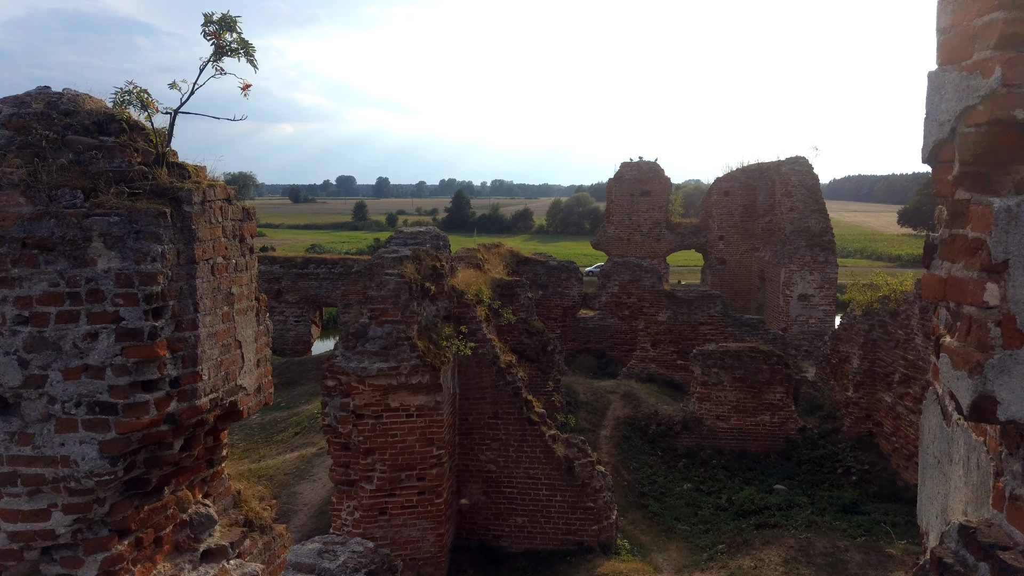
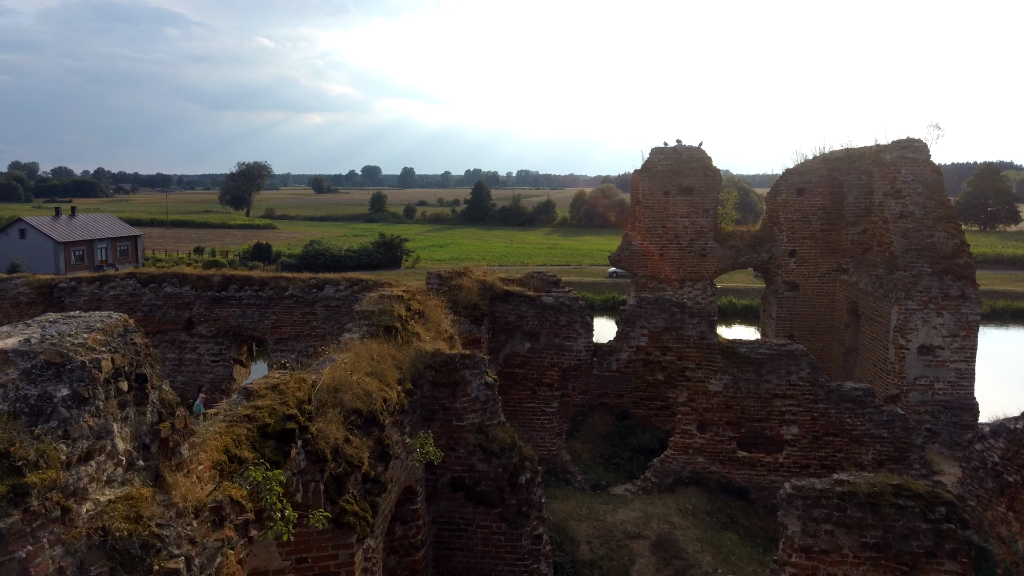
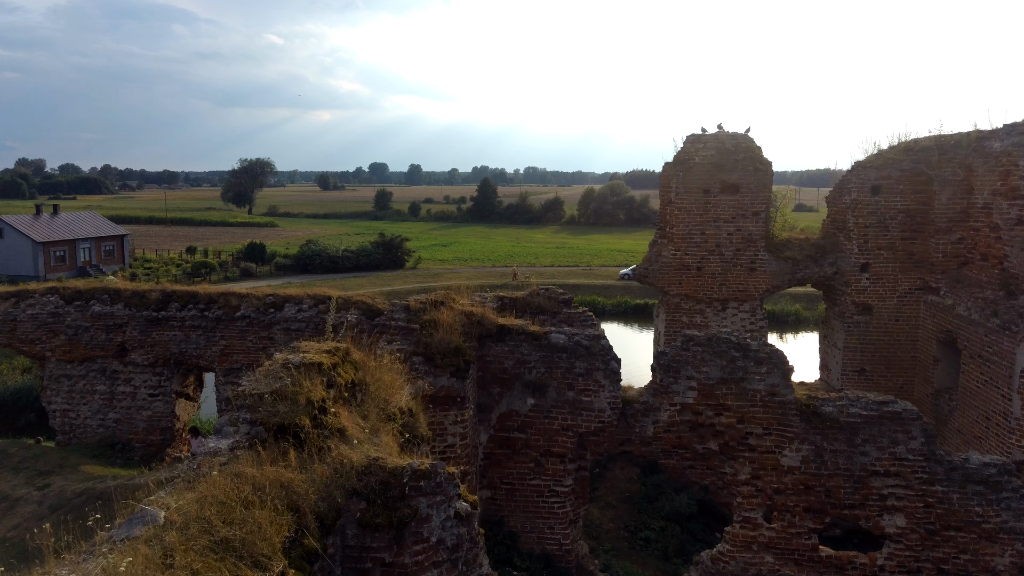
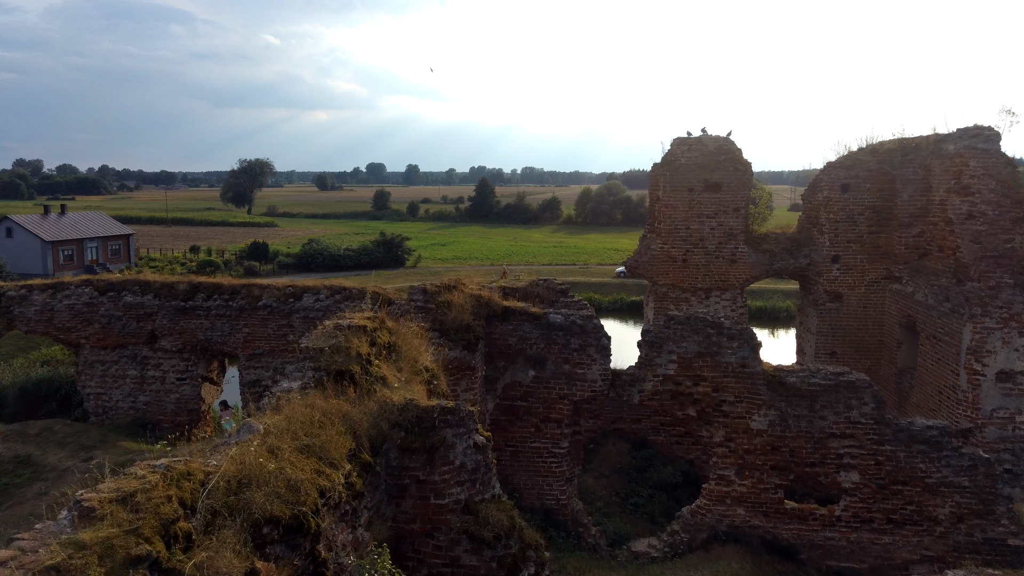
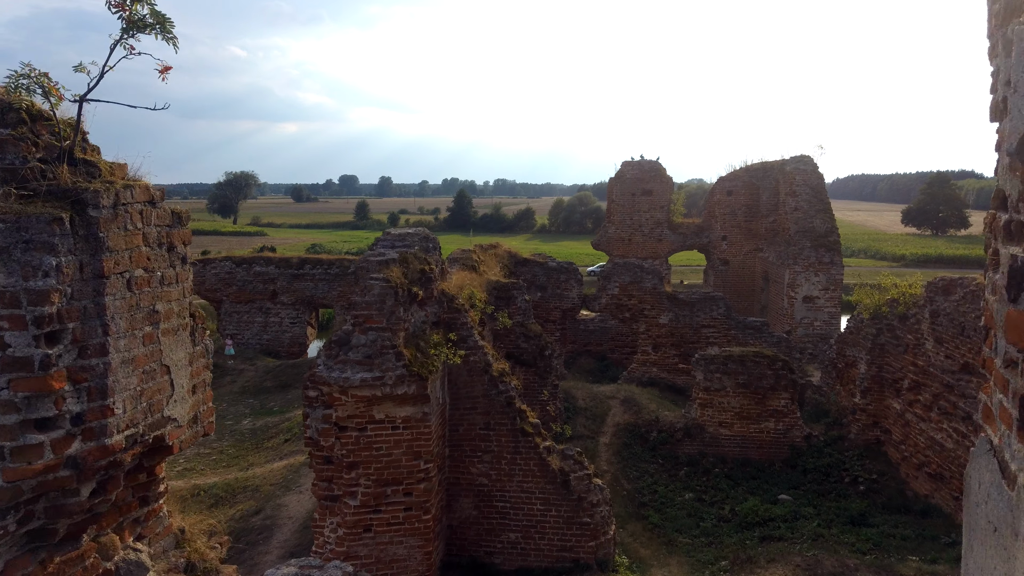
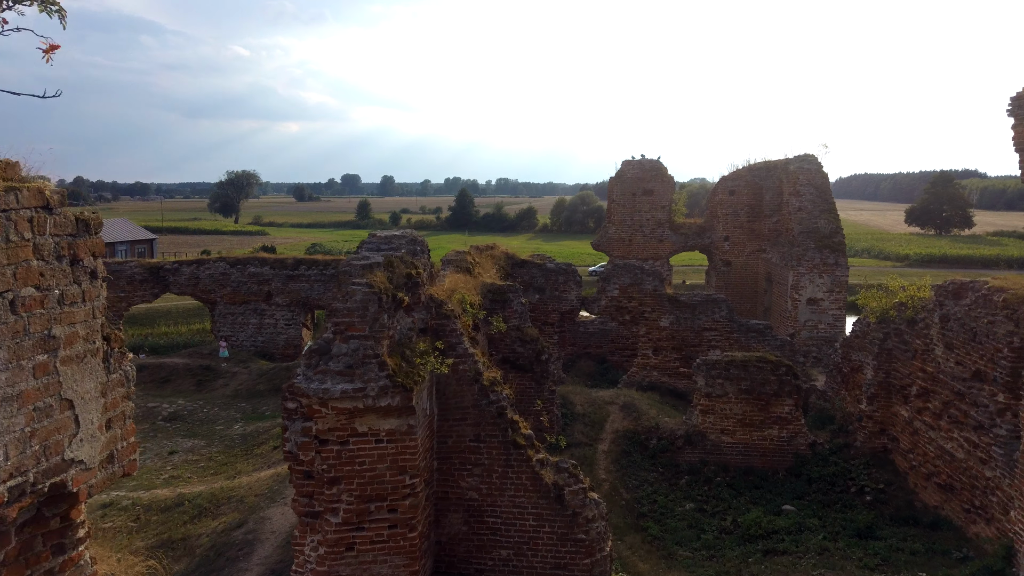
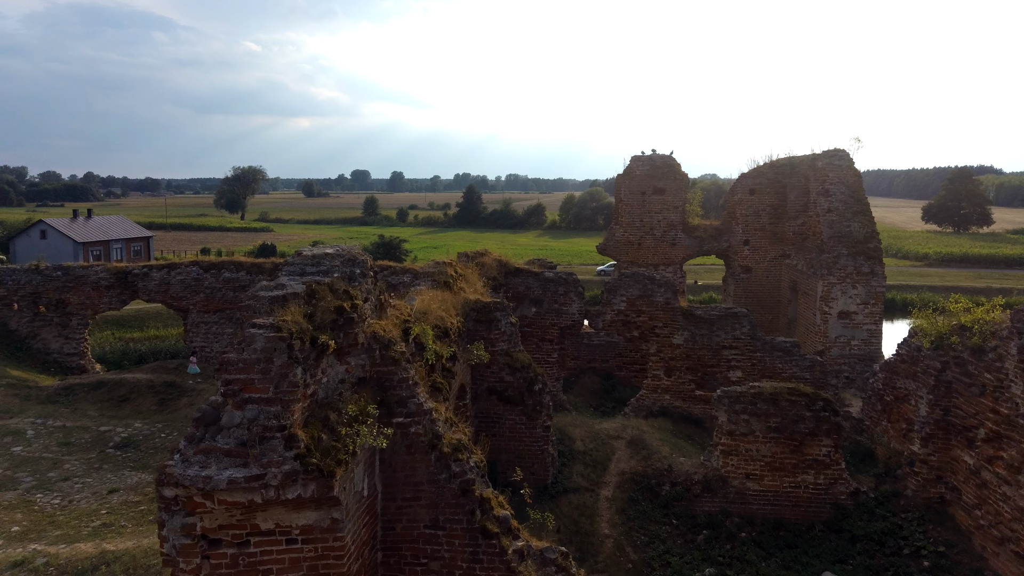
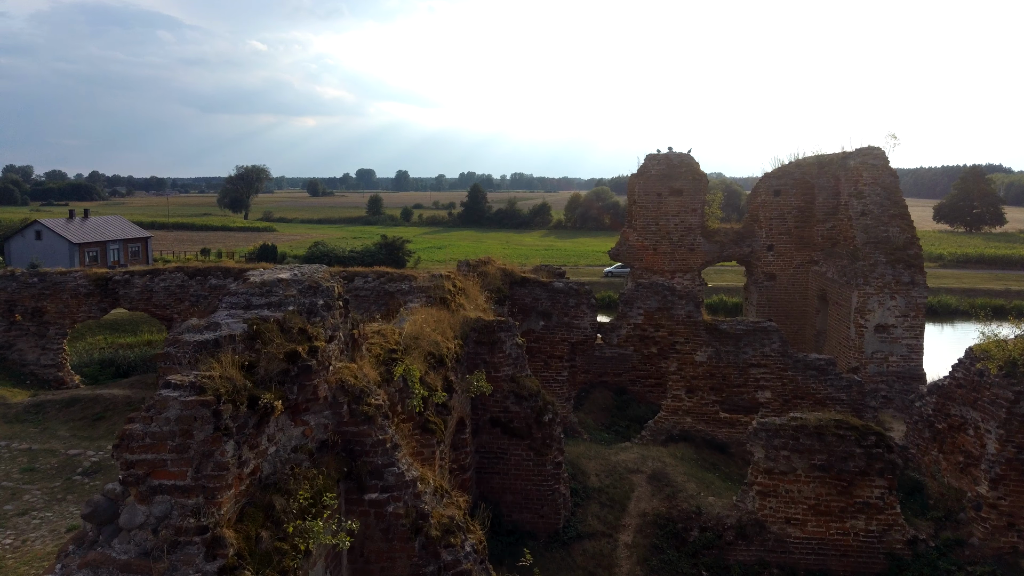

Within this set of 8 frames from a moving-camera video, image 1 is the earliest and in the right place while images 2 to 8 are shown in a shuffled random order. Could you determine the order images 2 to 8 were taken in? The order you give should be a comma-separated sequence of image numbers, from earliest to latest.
5, 6, 7, 8, 2, 4, 3
